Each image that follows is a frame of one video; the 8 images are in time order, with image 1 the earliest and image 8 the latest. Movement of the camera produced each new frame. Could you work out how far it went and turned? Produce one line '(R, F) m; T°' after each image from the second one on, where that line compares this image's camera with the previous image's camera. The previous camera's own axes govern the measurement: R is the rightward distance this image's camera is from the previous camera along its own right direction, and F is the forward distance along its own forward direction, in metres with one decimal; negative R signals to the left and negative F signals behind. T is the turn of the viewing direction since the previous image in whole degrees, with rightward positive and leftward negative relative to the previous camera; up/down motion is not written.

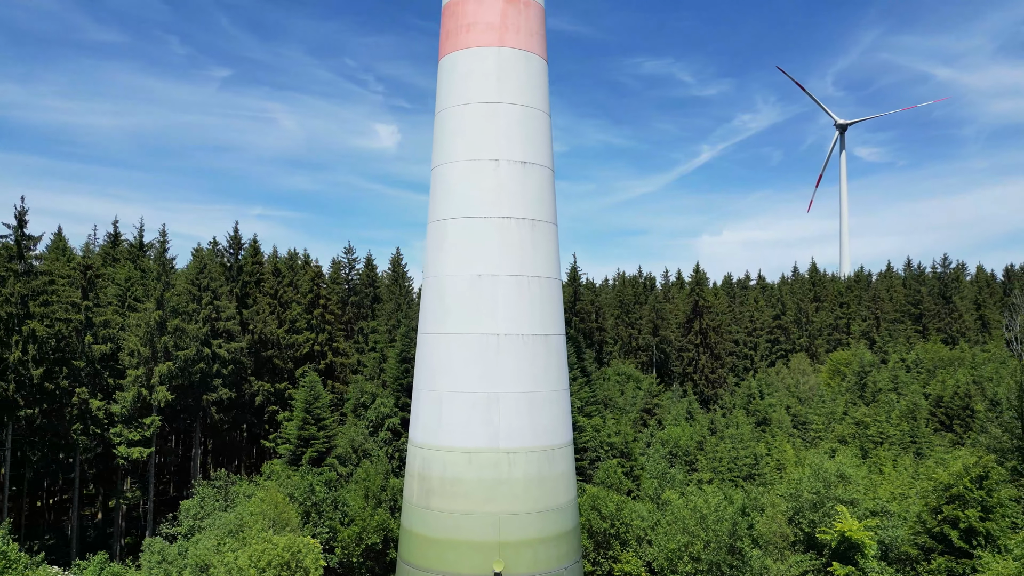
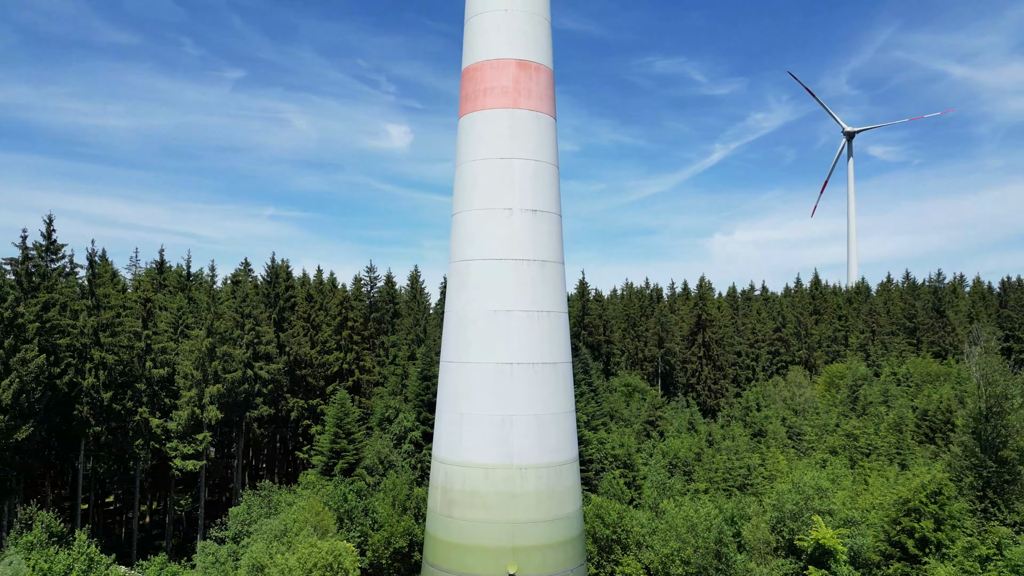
(0.0, -1.9) m; -1°
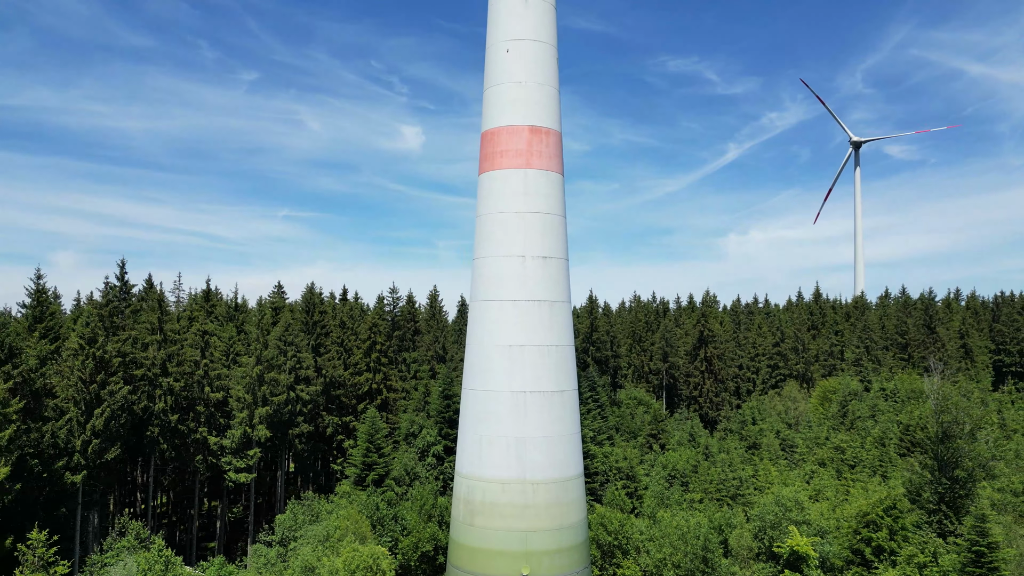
(0.0, -2.5) m; -1°
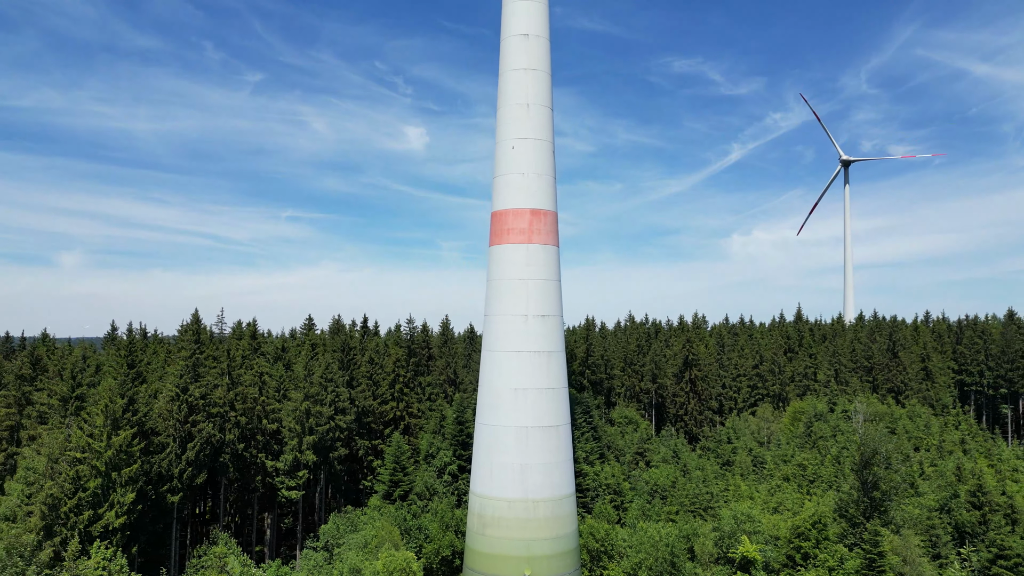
(0.0, -4.4) m; 0°
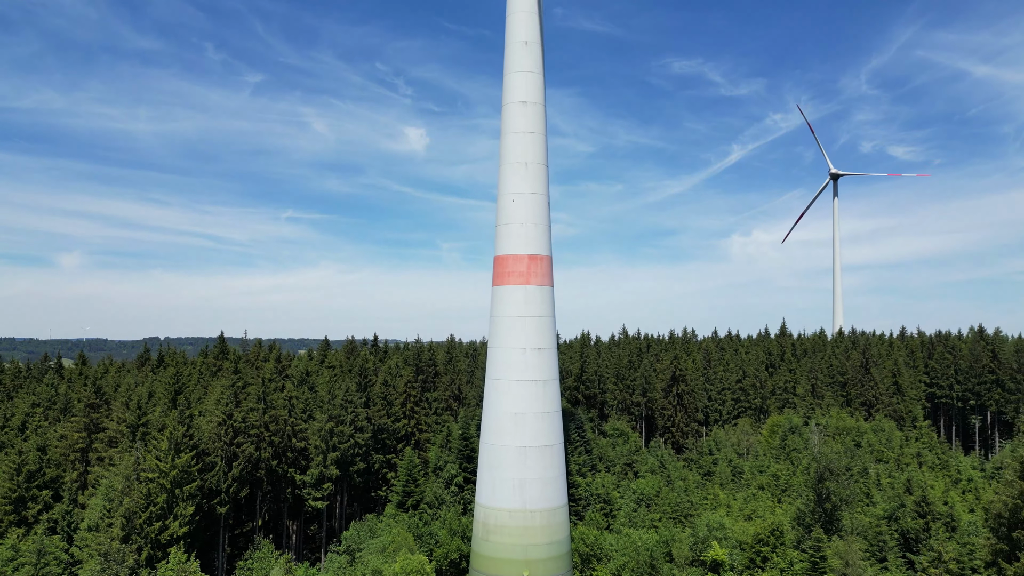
(0.0, -3.4) m; 0°
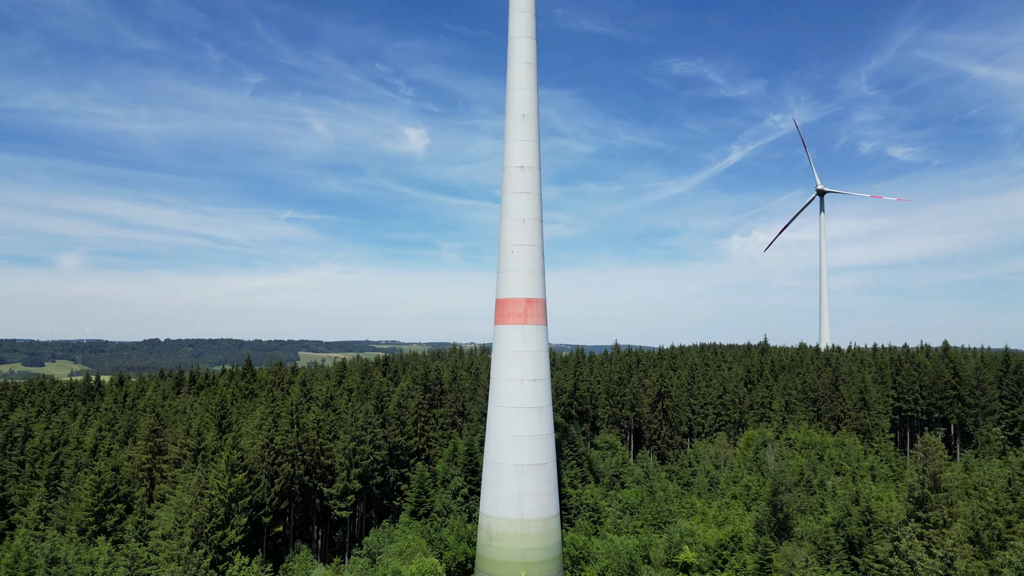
(+0.1, -4.4) m; 0°
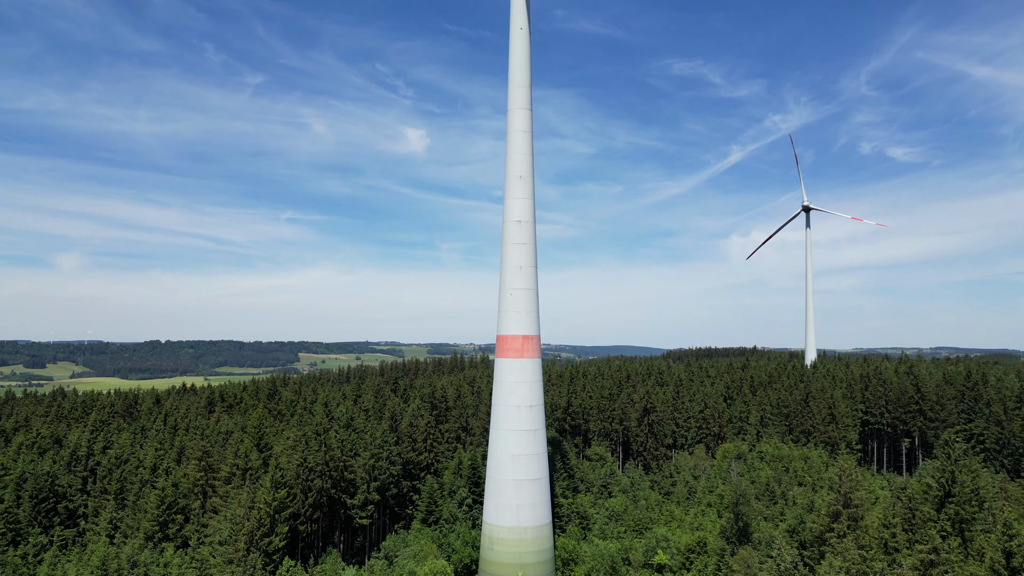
(+0.1, -5.0) m; 0°
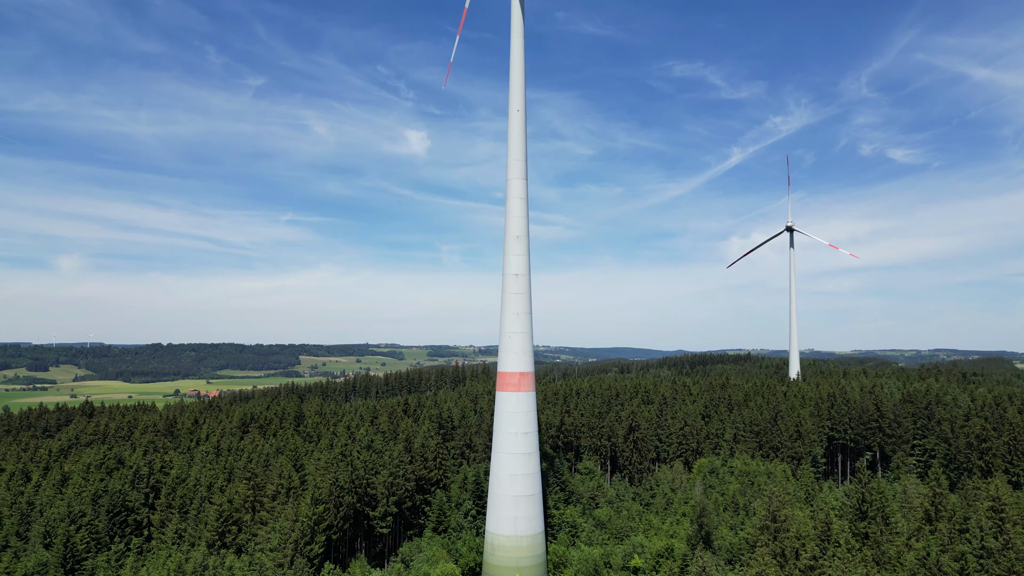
(+0.2, -6.6) m; 0°
